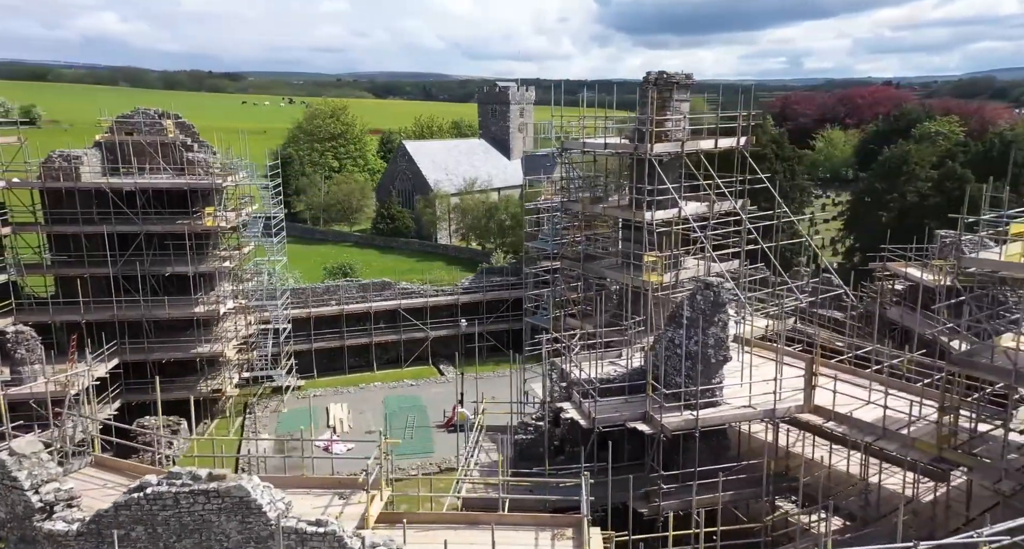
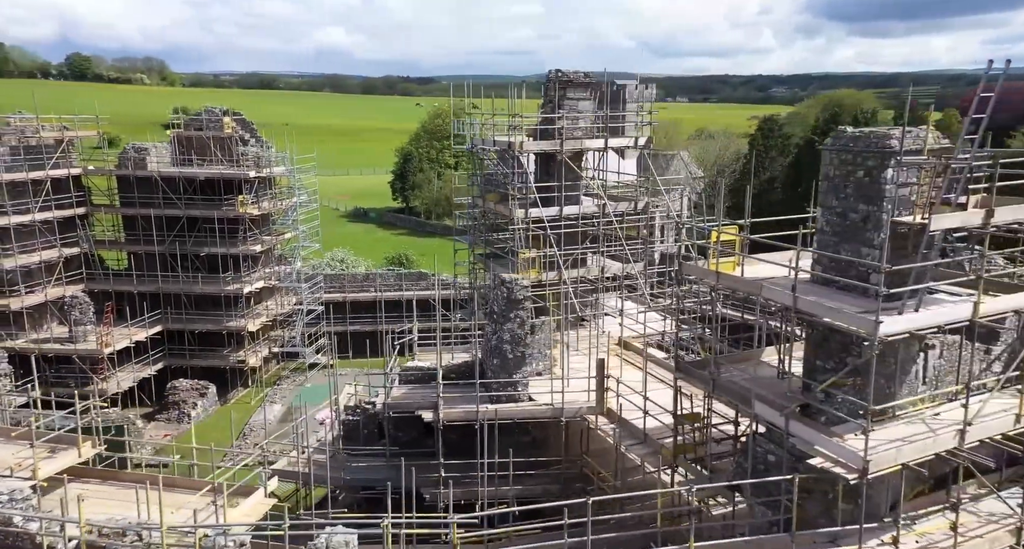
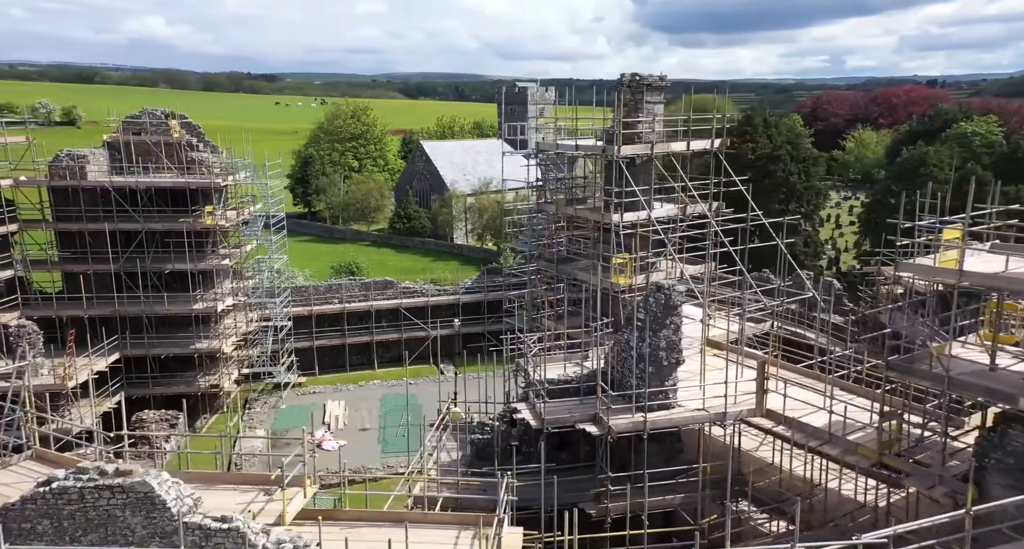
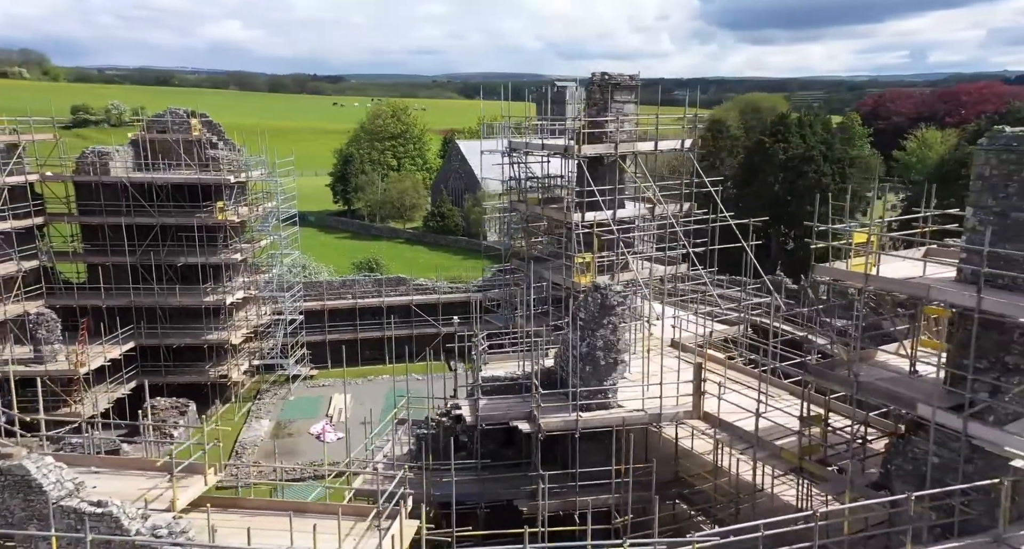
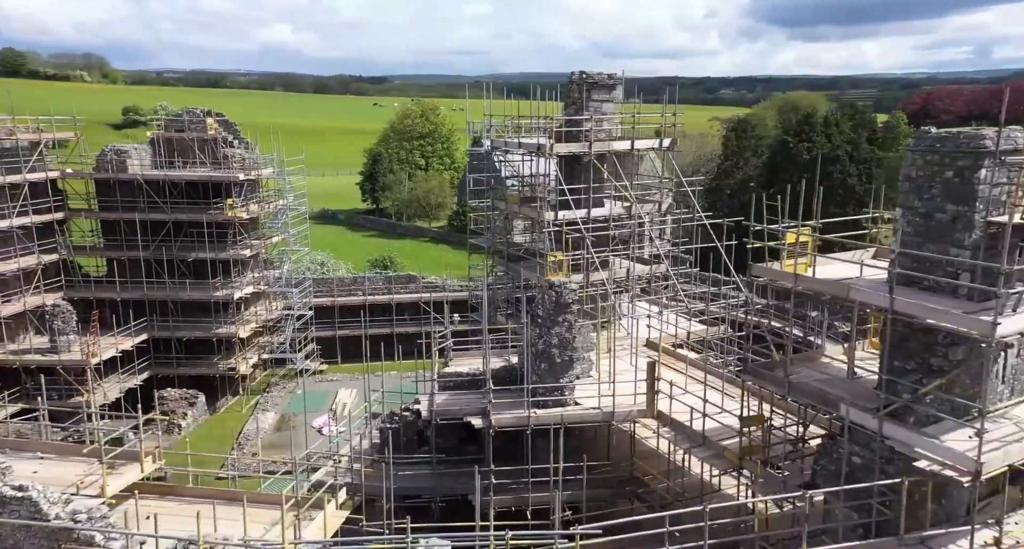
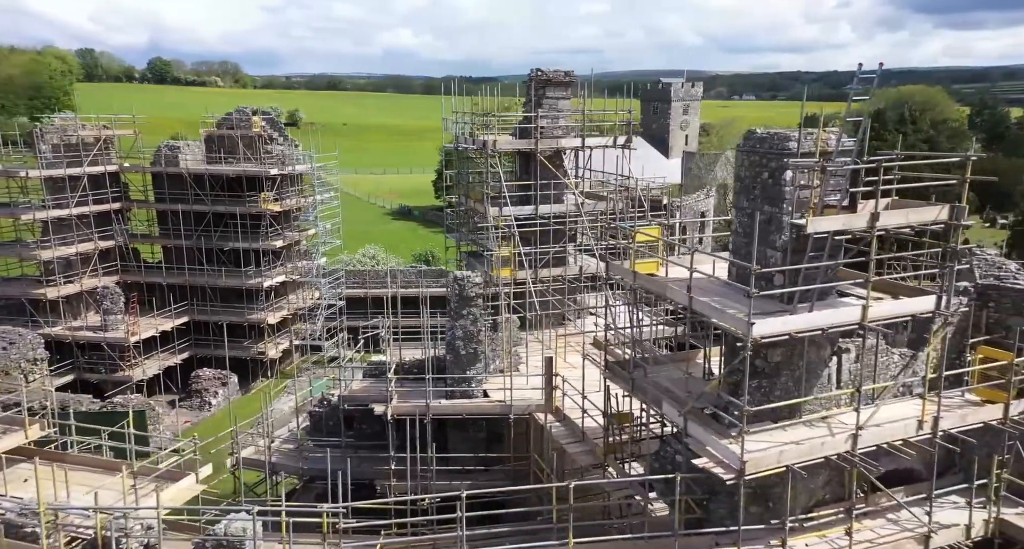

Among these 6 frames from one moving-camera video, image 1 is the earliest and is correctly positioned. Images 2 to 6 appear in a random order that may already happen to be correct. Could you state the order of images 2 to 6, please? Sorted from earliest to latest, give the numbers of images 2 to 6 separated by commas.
3, 4, 5, 2, 6
